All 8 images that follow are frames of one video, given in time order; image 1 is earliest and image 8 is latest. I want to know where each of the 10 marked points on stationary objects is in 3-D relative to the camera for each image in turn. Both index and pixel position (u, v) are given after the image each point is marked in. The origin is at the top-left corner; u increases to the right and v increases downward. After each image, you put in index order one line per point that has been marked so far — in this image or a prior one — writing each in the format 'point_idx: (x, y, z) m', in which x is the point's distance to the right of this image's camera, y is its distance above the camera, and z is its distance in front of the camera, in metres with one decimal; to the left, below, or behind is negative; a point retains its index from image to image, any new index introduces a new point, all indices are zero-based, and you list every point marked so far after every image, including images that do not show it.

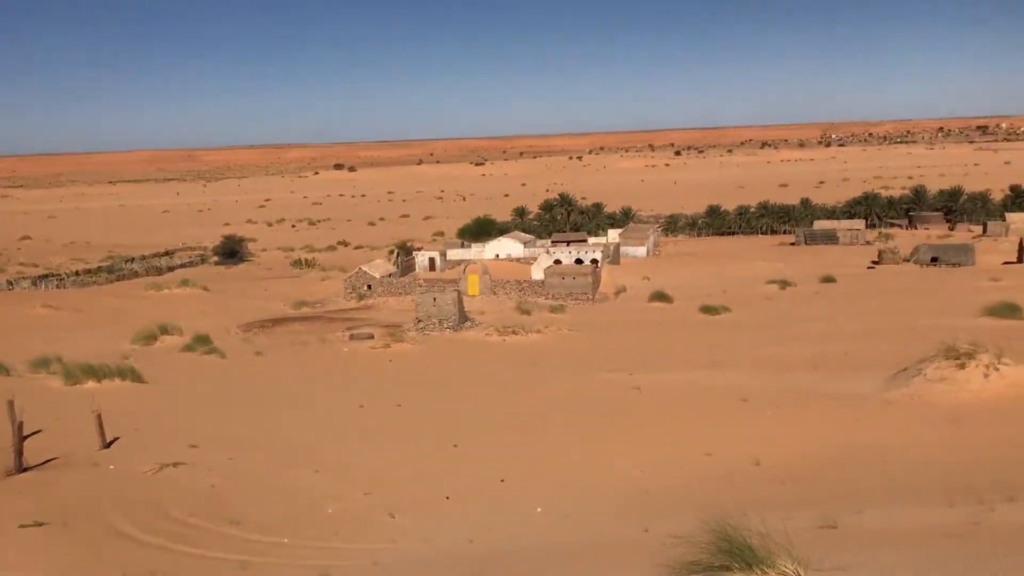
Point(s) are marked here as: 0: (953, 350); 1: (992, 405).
0: (+6.5, -0.9, +14.0) m
1: (+6.2, -1.5, +12.3) m
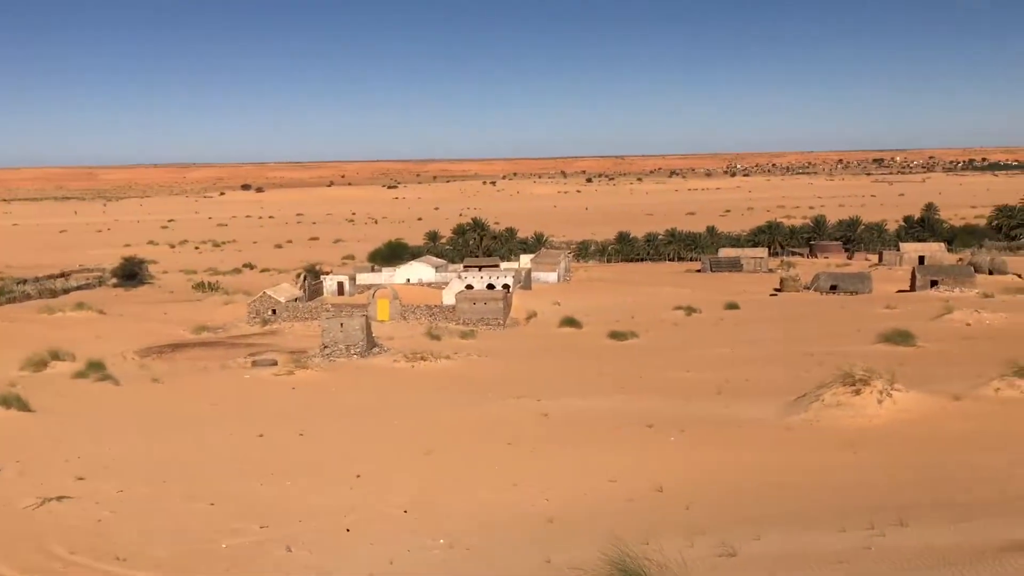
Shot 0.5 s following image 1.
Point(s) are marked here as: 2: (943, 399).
0: (+5.1, -1.3, +14.3) m
1: (+5.0, -1.9, +12.6) m
2: (+6.3, -1.6, +13.8) m
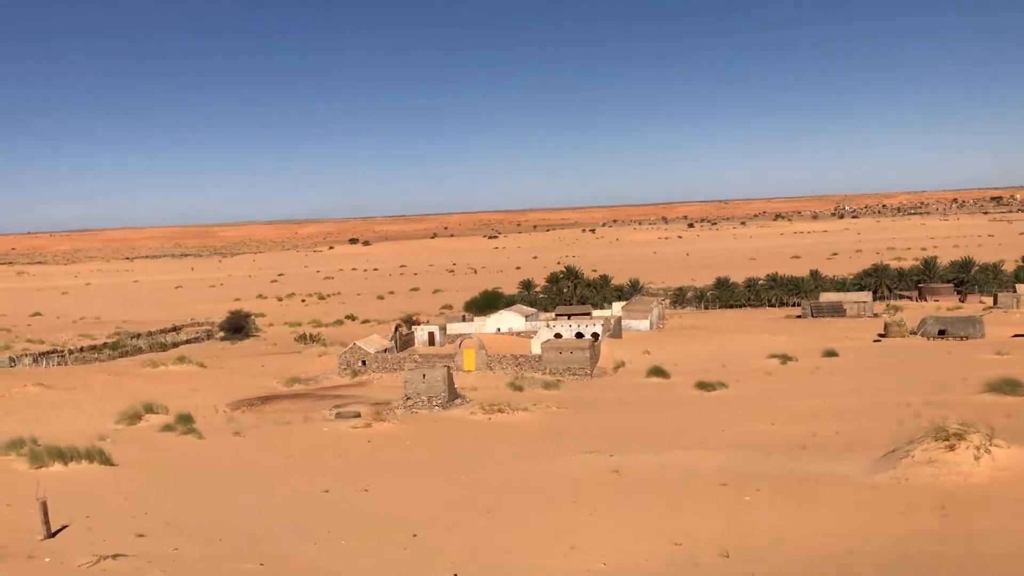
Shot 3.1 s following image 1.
0: (+6.0, -2.0, +13.2) m
1: (+5.7, -2.5, +11.5) m
2: (+7.1, -2.2, +12.5) m
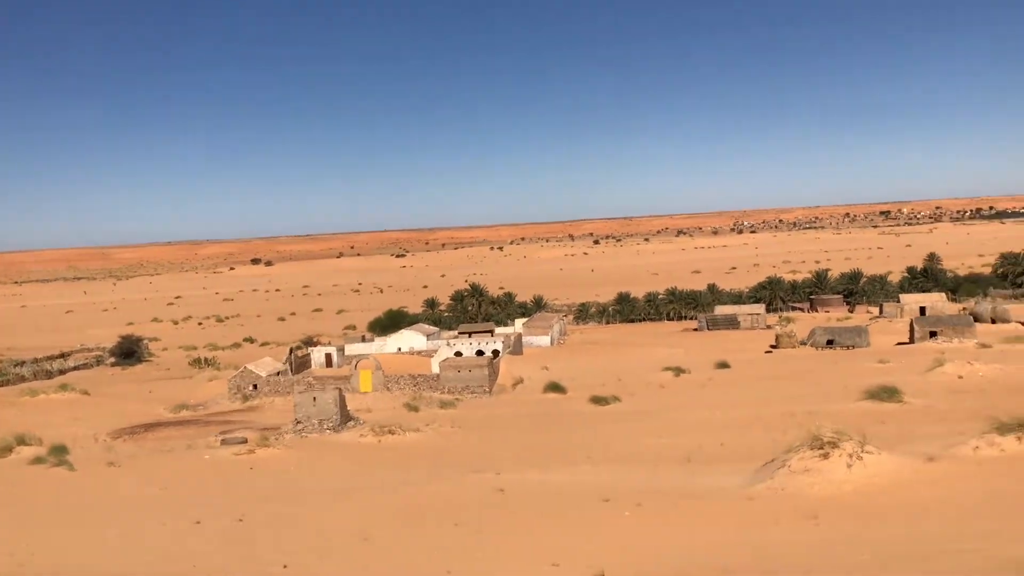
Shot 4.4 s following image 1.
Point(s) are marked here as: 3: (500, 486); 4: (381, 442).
0: (+4.3, -2.1, +13.3) m
1: (+4.2, -2.6, +11.6) m
2: (+5.5, -2.3, +12.8) m
3: (-0.2, -3.1, +14.8) m
4: (-2.8, -3.2, +19.8) m
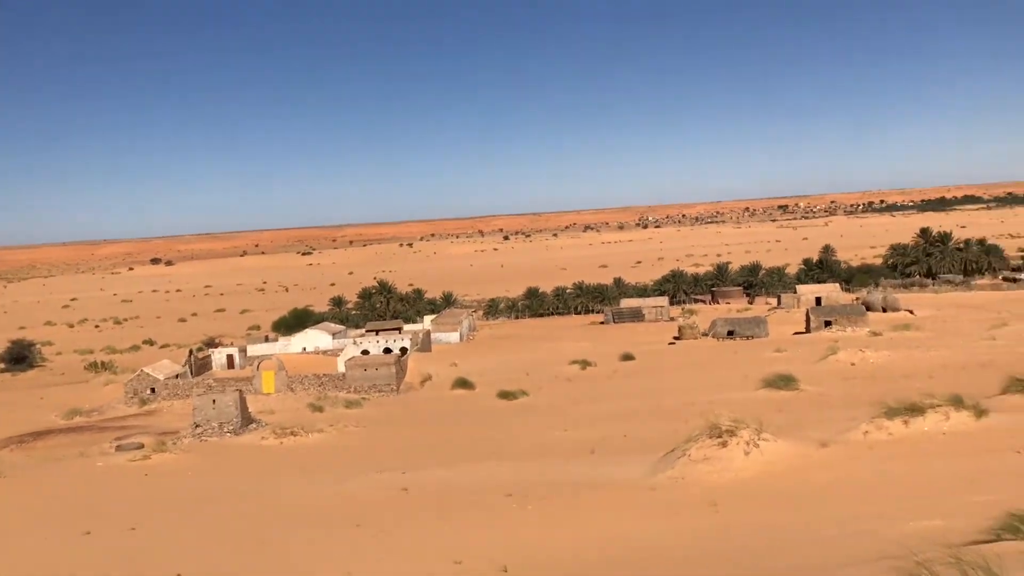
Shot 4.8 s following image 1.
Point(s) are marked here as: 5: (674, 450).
0: (+2.9, -2.0, +13.5) m
1: (+3.0, -2.4, +11.8) m
2: (+4.2, -2.2, +13.1) m
3: (-1.7, -3.1, +14.6) m
4: (-4.7, -3.2, +19.4) m
5: (+2.4, -2.4, +14.1) m
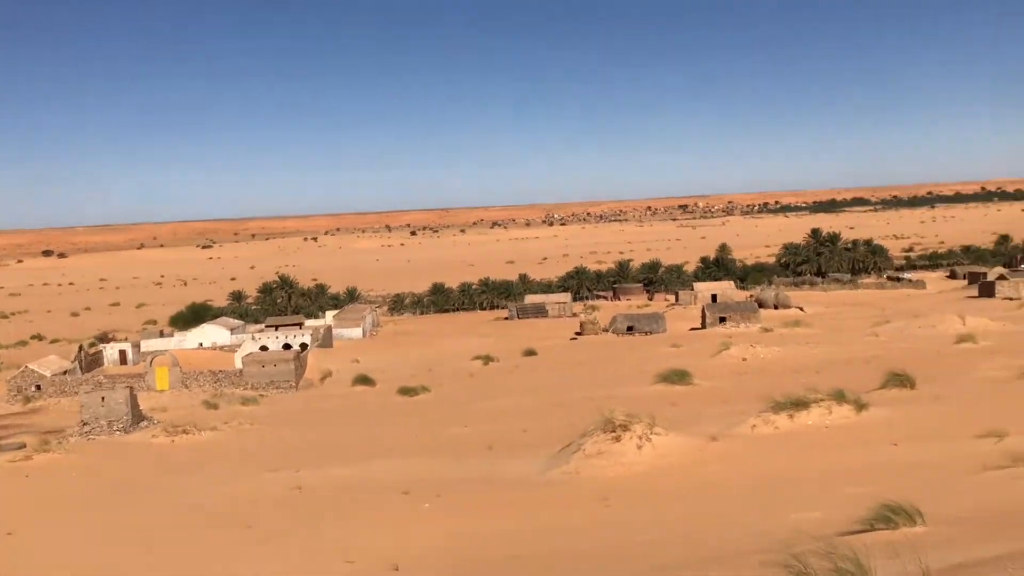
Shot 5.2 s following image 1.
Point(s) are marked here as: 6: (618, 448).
0: (+1.4, -1.9, +13.7) m
1: (+1.6, -2.4, +12.0) m
2: (+2.7, -2.1, +13.4) m
3: (-3.3, -3.0, +14.4) m
4: (-6.7, -3.1, +18.8) m
5: (+0.9, -2.4, +14.2) m
6: (+1.4, -2.2, +12.7) m
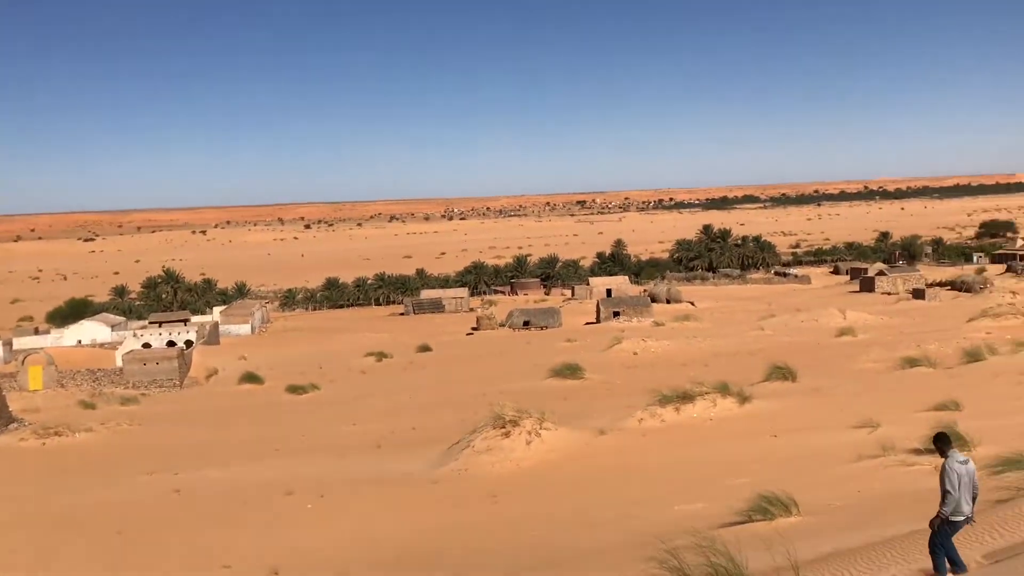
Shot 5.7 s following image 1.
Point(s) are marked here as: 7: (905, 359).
0: (-0.2, -1.9, +13.6) m
1: (+0.2, -2.3, +11.9) m
2: (+1.1, -2.1, +13.4) m
3: (-4.9, -2.9, +13.8) m
4: (-8.8, -3.0, +17.8) m
5: (-0.8, -2.3, +14.1) m
6: (-0.1, -2.1, +12.6) m
7: (+7.4, -1.3, +17.7) m
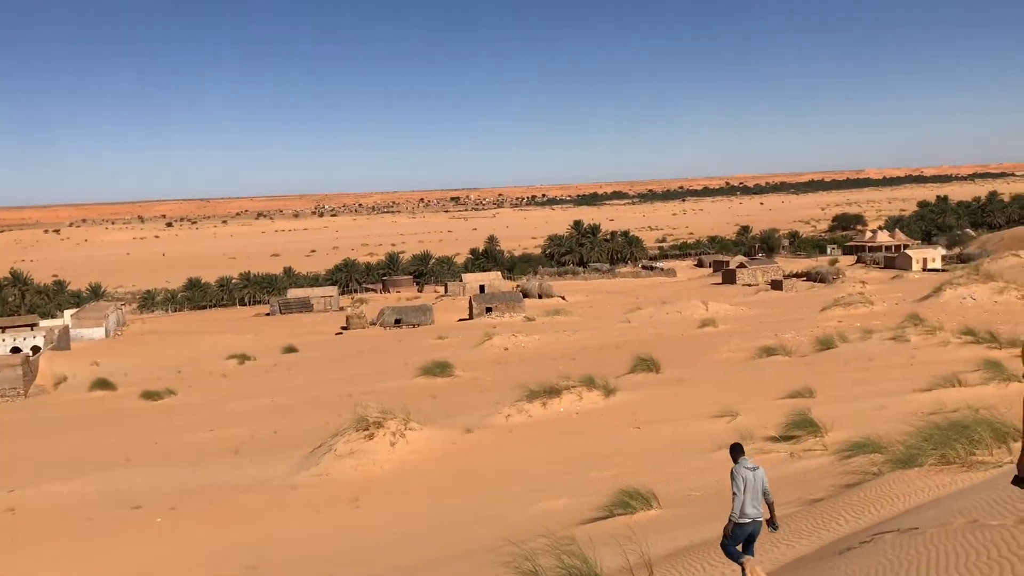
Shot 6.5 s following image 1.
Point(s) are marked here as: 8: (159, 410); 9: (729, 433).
0: (-2.1, -1.8, +13.2) m
1: (-1.4, -2.3, +11.6) m
2: (-0.8, -2.0, +13.2) m
3: (-6.8, -2.9, +12.8) m
4: (-11.2, -3.0, +16.2) m
5: (-2.7, -2.3, +13.6) m
6: (-1.8, -2.0, +12.3) m
7: (+4.9, -1.2, +18.2) m
8: (-7.2, -2.5, +19.4) m
9: (+2.6, -1.7, +11.2) m
